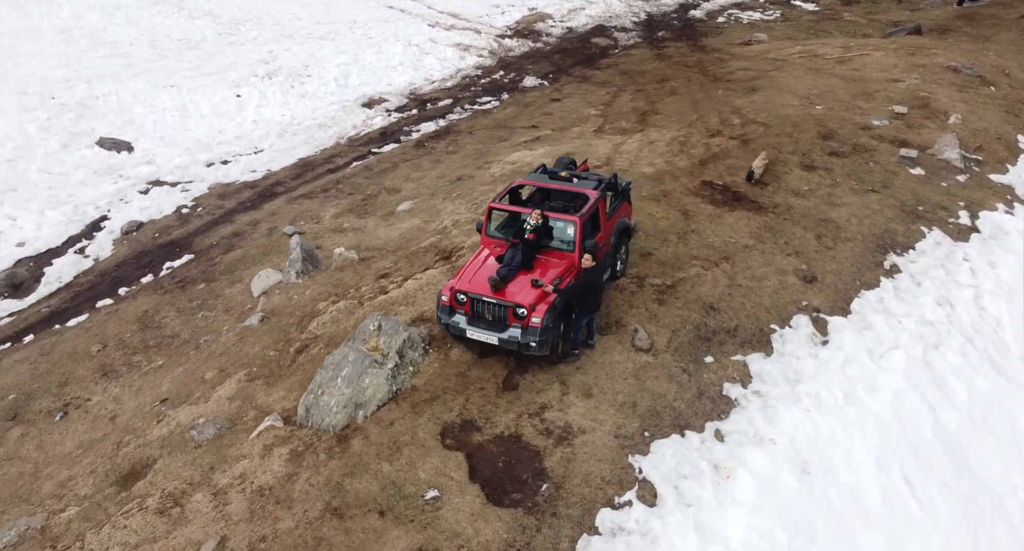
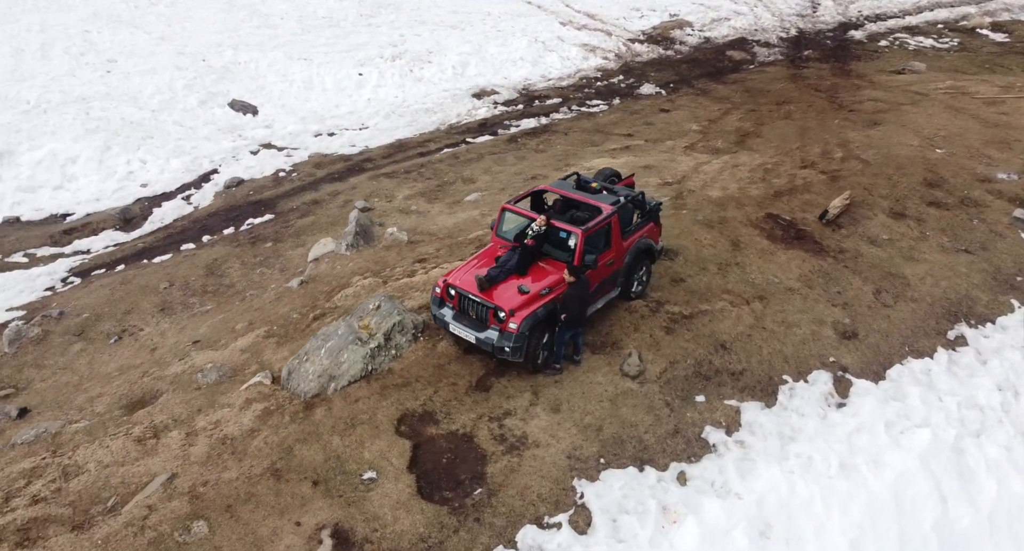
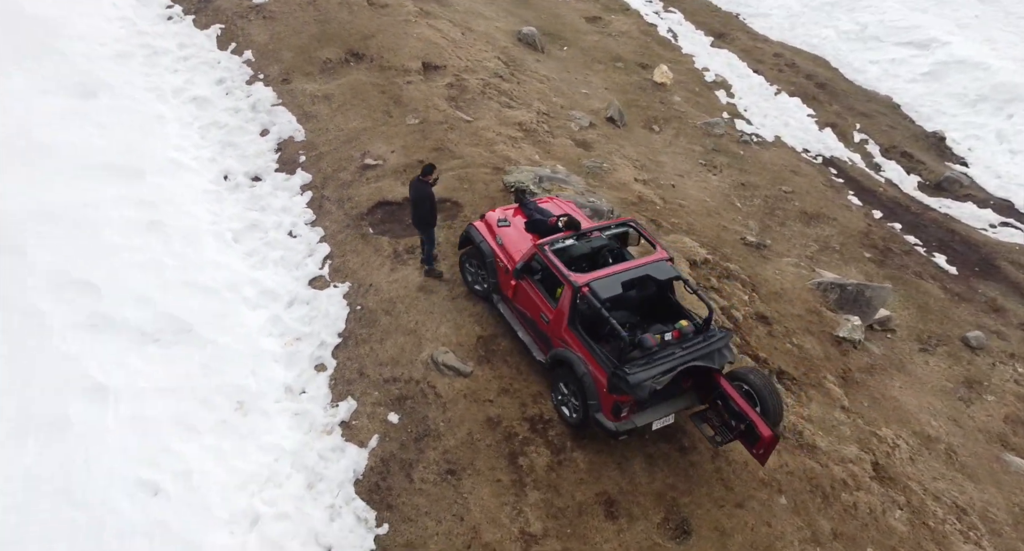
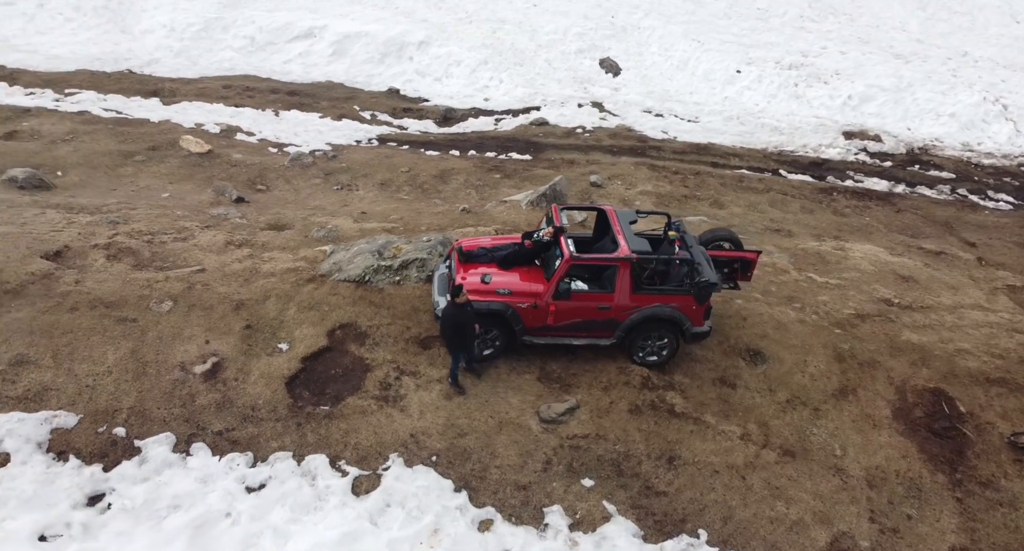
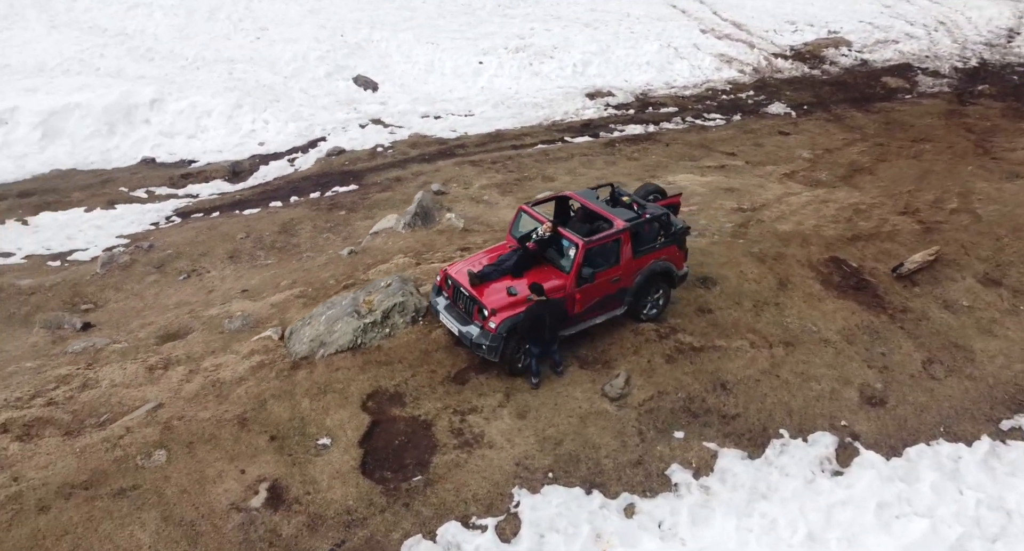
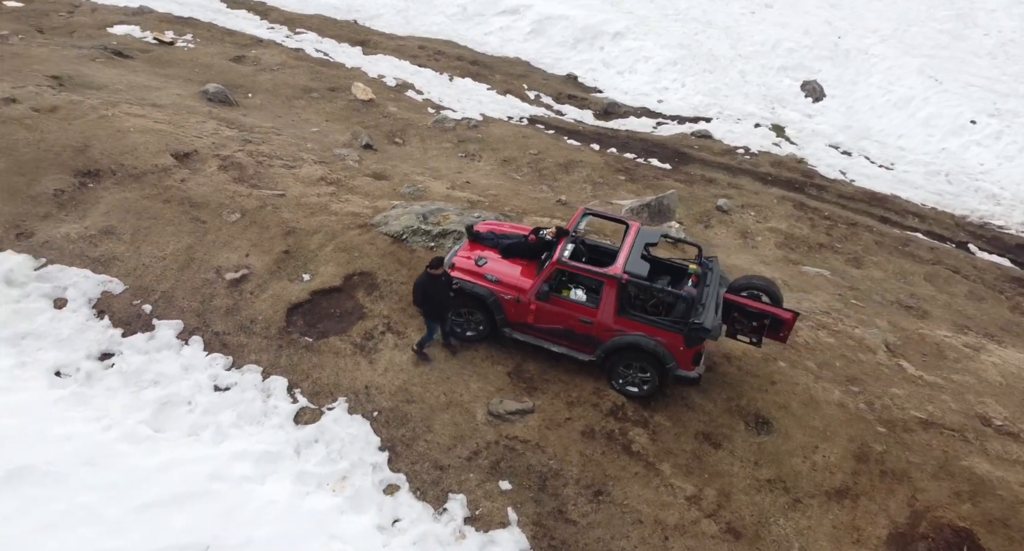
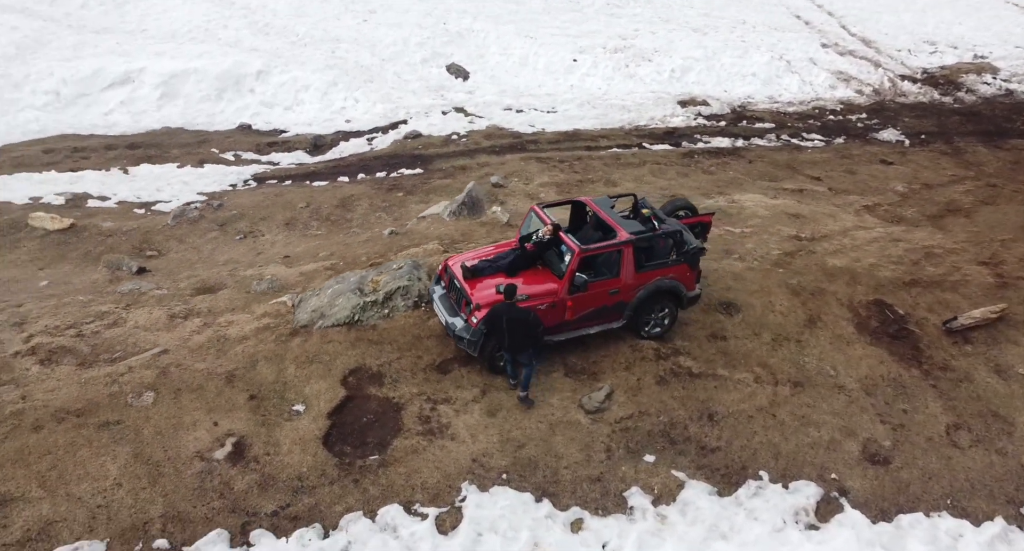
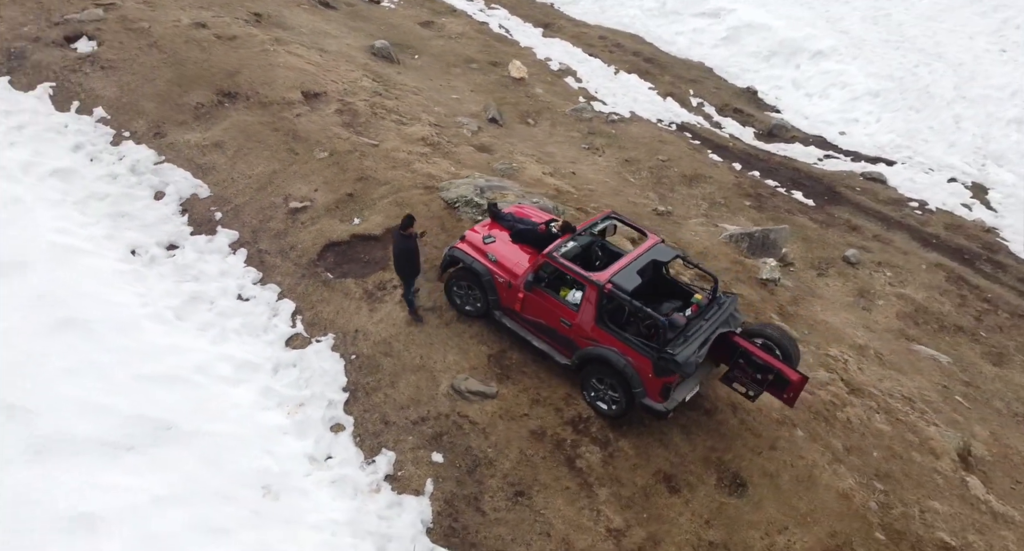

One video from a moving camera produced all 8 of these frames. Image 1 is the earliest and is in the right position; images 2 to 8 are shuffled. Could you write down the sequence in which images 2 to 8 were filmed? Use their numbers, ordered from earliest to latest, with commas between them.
2, 5, 7, 4, 6, 8, 3
